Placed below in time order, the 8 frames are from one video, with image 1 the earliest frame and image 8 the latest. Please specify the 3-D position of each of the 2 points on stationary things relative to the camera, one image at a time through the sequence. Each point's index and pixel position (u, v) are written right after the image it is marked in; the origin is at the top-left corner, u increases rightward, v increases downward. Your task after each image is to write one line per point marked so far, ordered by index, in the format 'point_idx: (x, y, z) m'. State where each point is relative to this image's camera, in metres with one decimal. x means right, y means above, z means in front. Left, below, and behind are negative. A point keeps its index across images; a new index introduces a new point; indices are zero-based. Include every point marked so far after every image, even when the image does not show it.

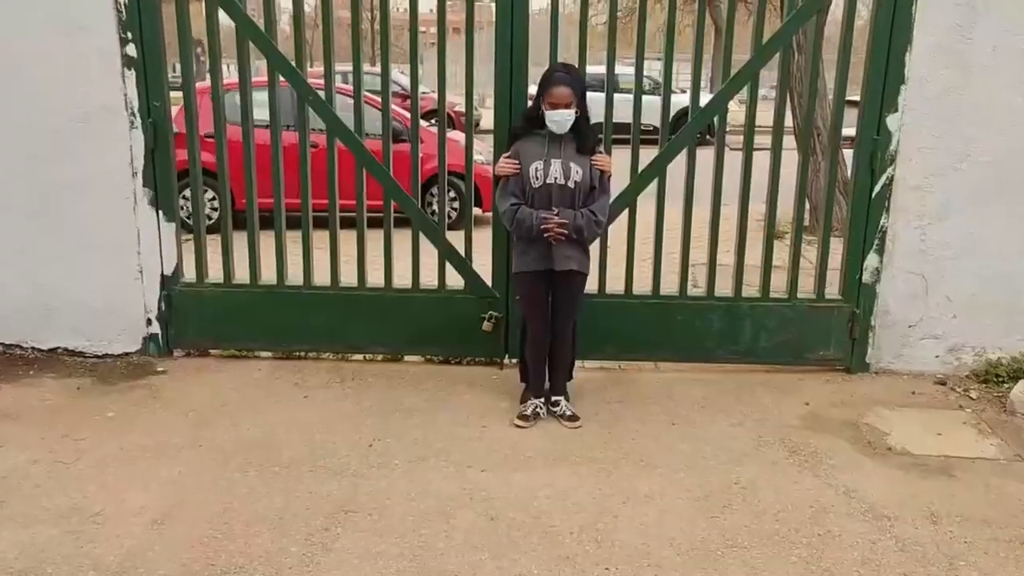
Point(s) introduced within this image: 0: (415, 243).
0: (-0.5, +0.2, +4.8) m
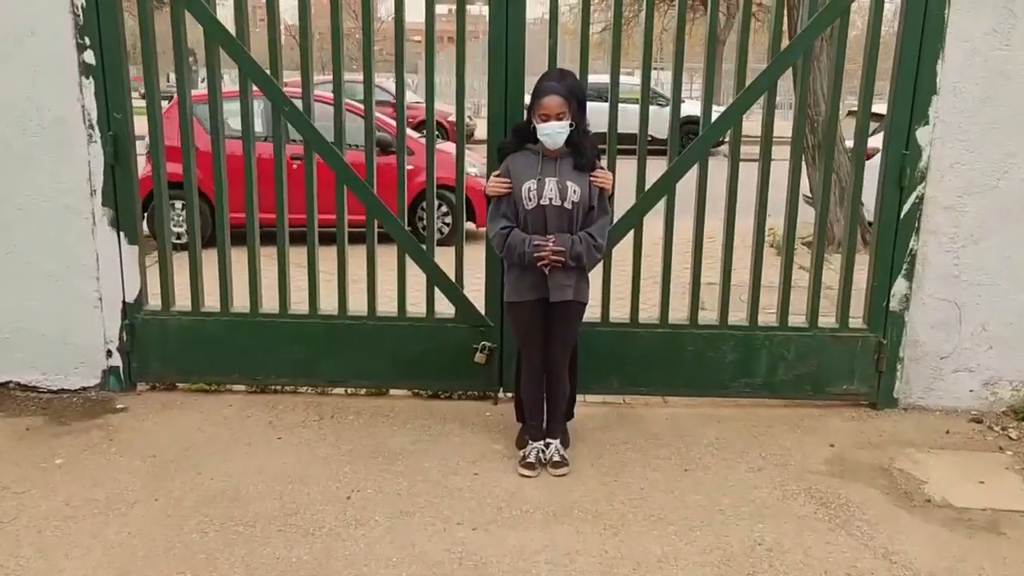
0: (-0.5, +0.1, +4.4) m
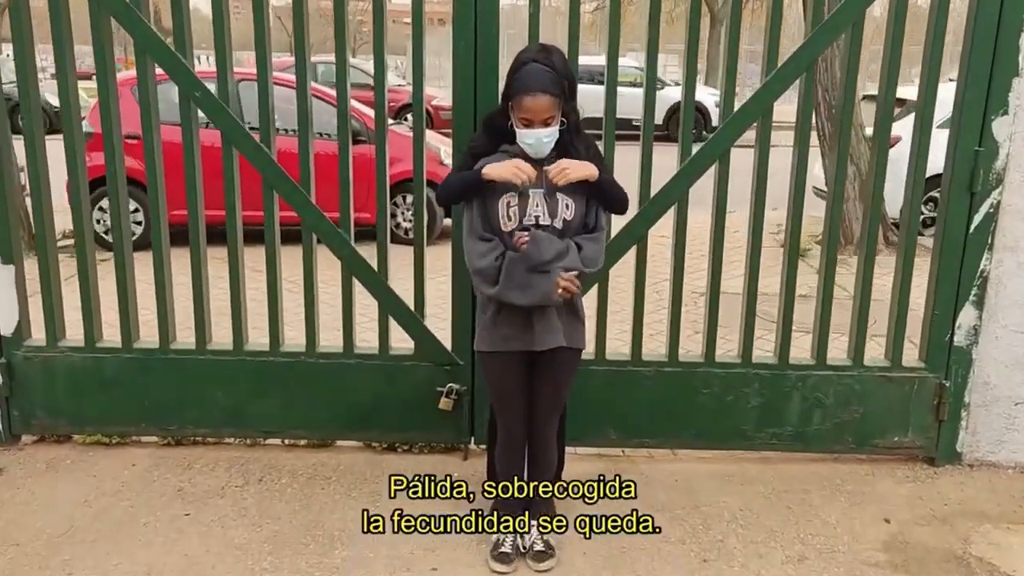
0: (-0.6, 0.0, +3.5) m
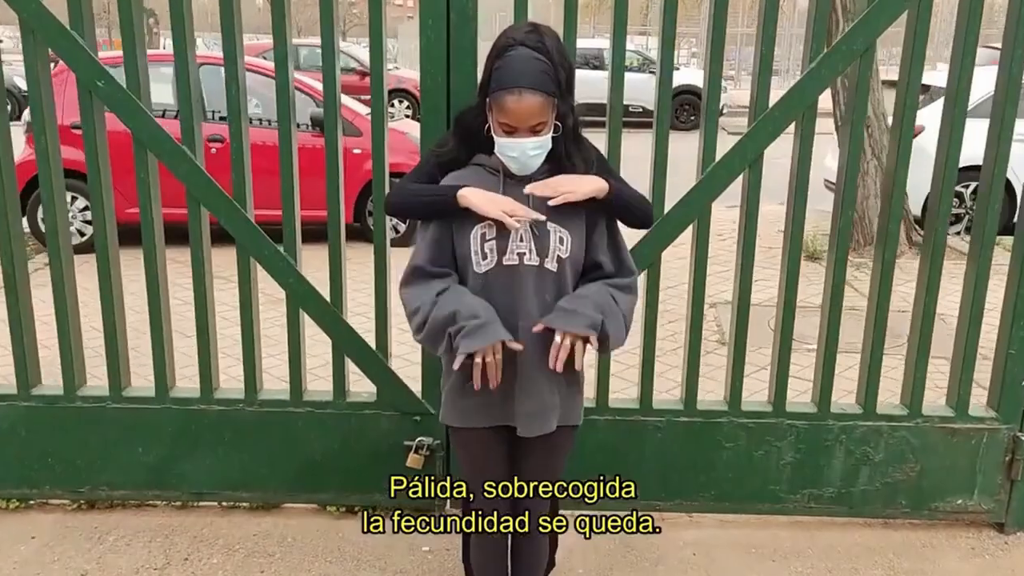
0: (-0.7, -0.1, +2.9) m
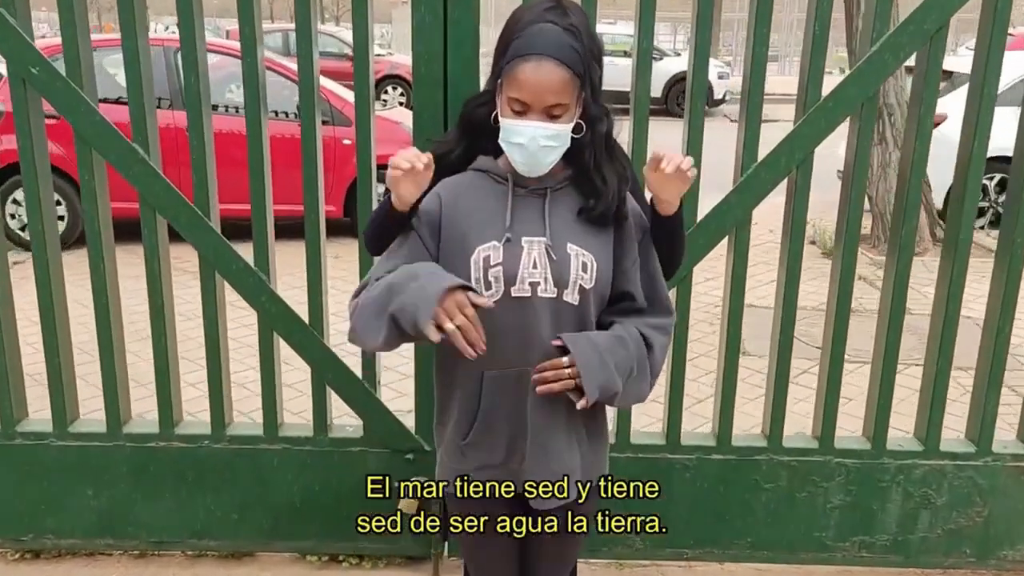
0: (-0.7, -0.2, +2.5) m
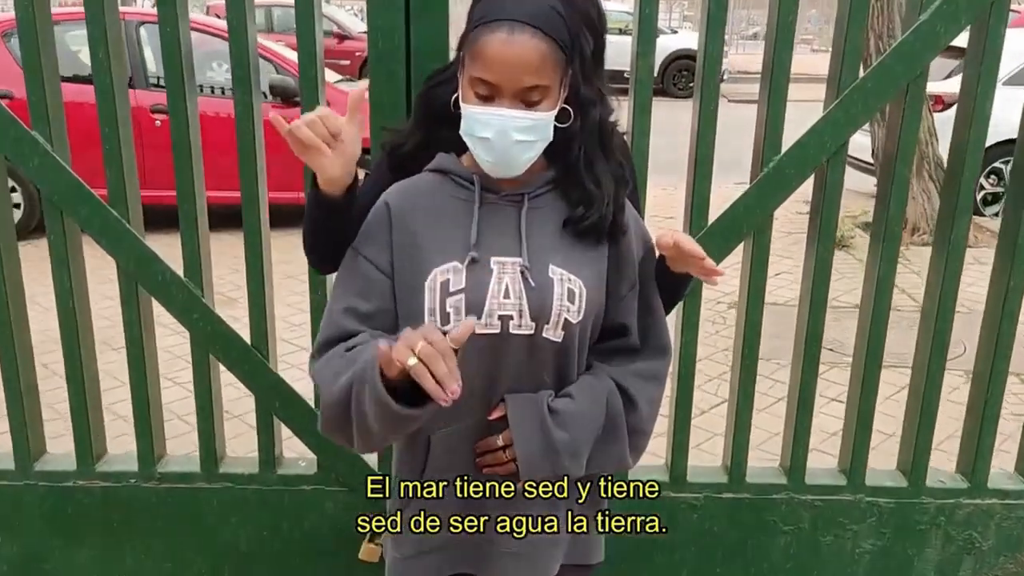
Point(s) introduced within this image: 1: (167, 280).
0: (-0.7, -0.2, +2.1) m
1: (-0.8, 0.0, +2.0) m
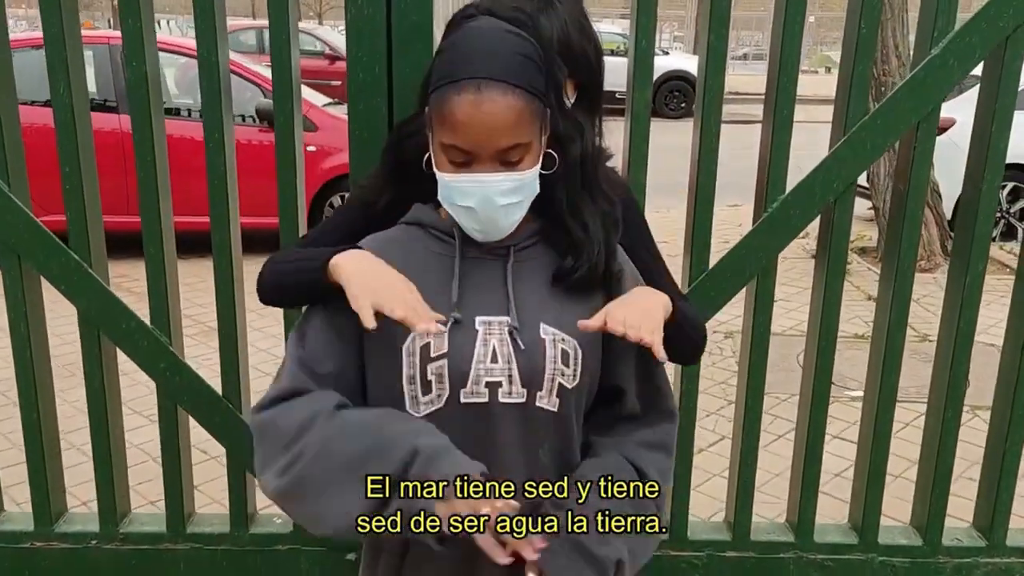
0: (-0.8, -0.3, +2.0) m
1: (-0.8, -0.1, +1.9) m
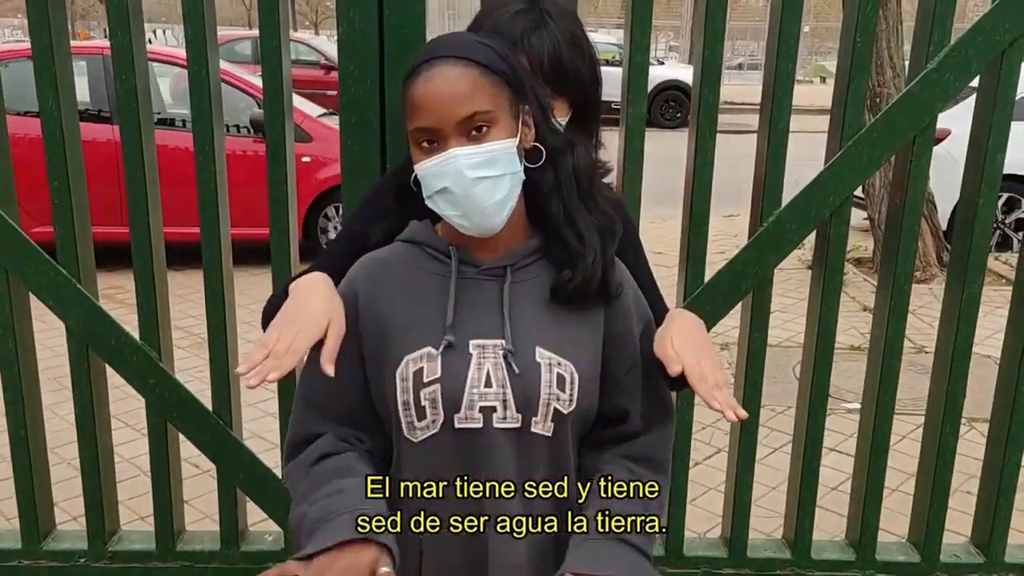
0: (-0.8, -0.3, +2.0) m
1: (-0.8, -0.1, +1.9) m
